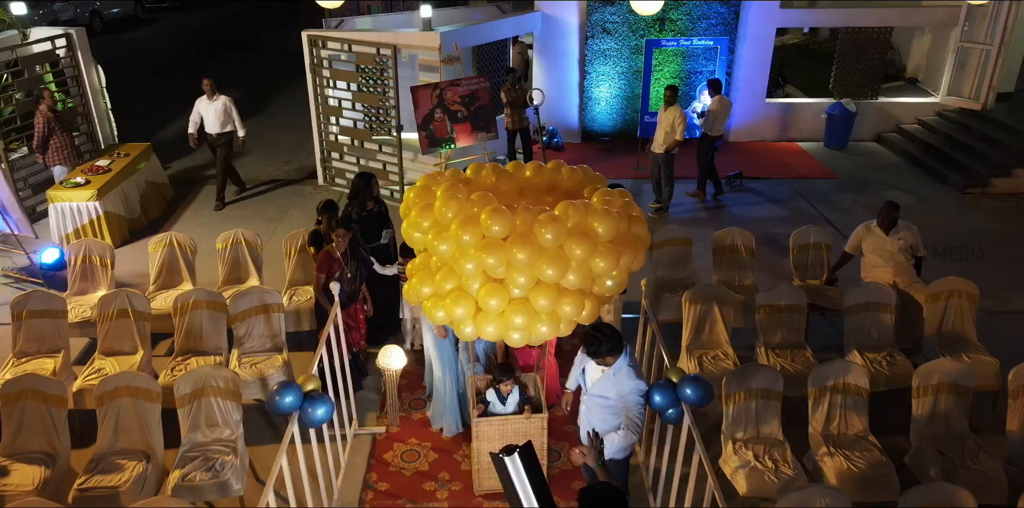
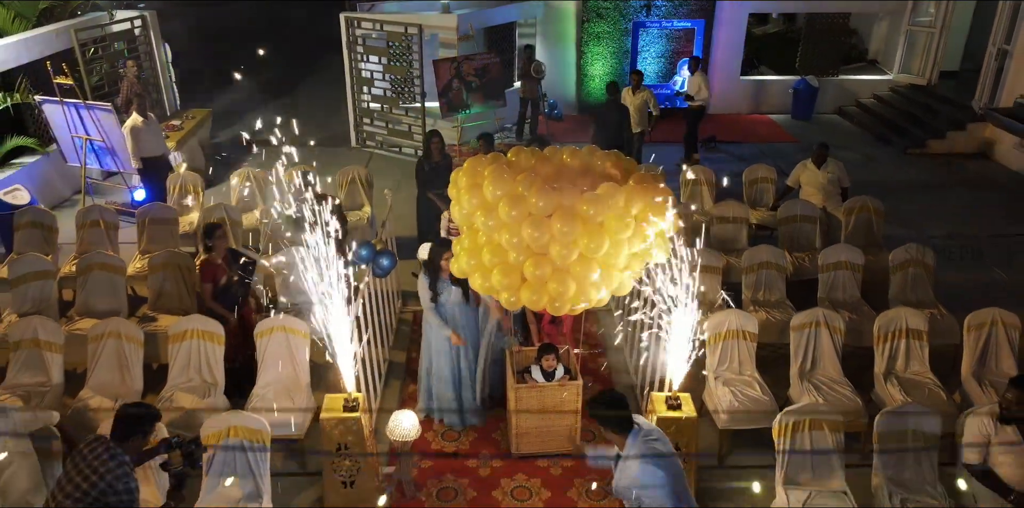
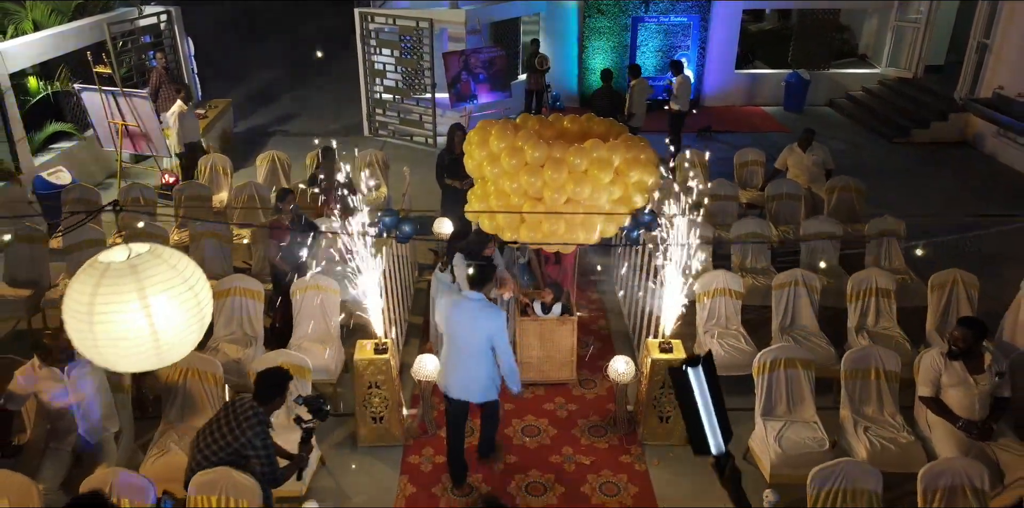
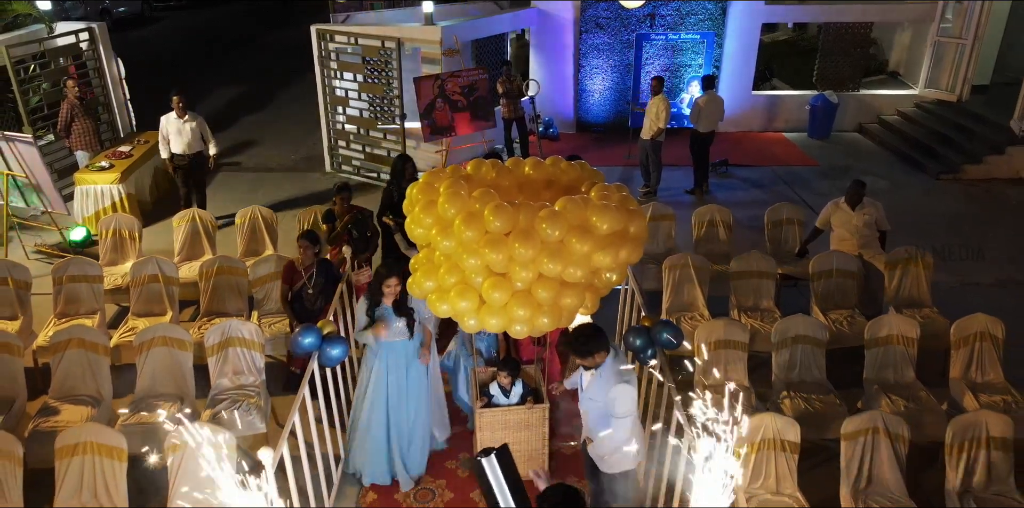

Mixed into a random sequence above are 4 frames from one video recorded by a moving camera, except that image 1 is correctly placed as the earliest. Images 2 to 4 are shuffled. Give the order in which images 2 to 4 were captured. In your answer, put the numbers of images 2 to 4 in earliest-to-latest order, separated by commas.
4, 2, 3
